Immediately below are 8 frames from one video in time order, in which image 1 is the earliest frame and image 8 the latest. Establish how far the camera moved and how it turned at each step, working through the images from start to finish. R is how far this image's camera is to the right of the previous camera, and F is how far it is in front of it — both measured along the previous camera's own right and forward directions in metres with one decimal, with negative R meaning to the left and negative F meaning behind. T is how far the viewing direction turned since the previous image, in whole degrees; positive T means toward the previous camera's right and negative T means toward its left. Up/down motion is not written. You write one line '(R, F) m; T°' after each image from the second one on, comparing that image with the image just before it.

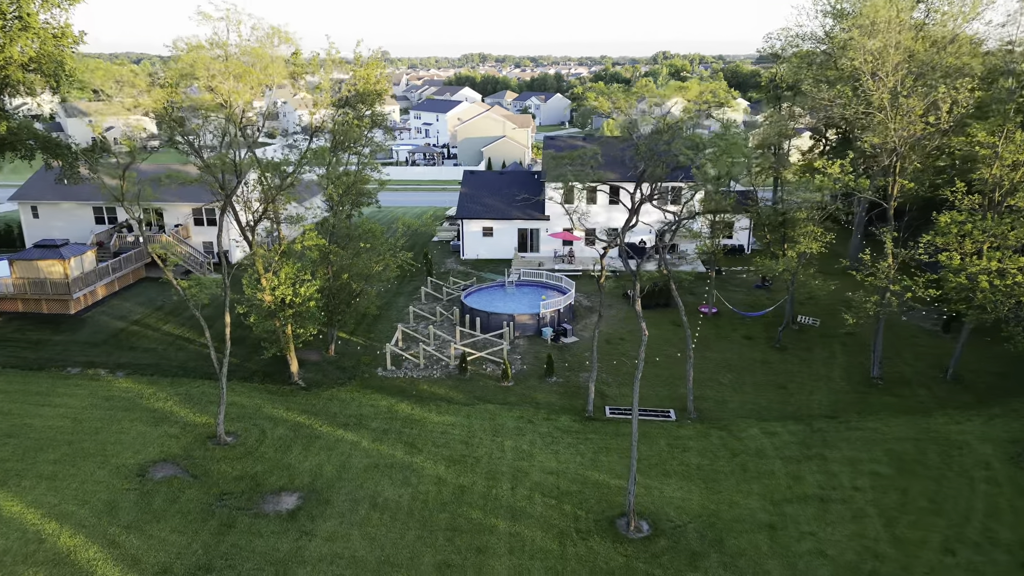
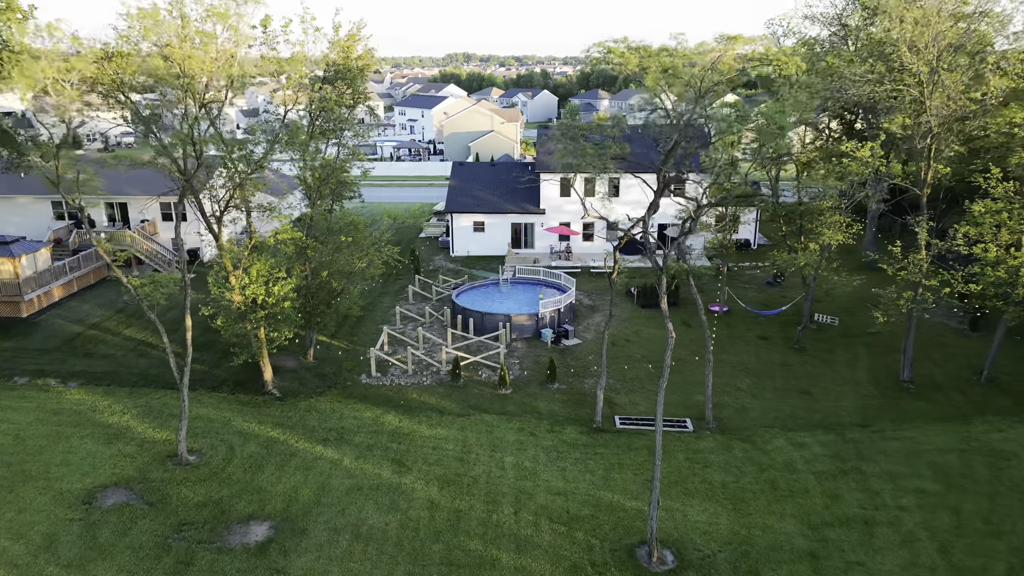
(-0.4, +2.3) m; +1°
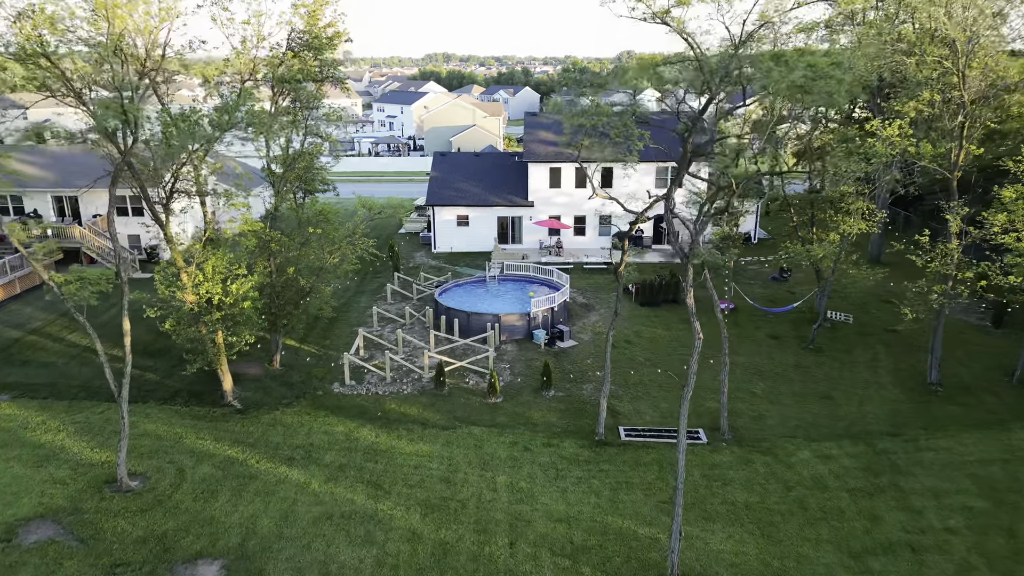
(-0.2, +2.3) m; +1°
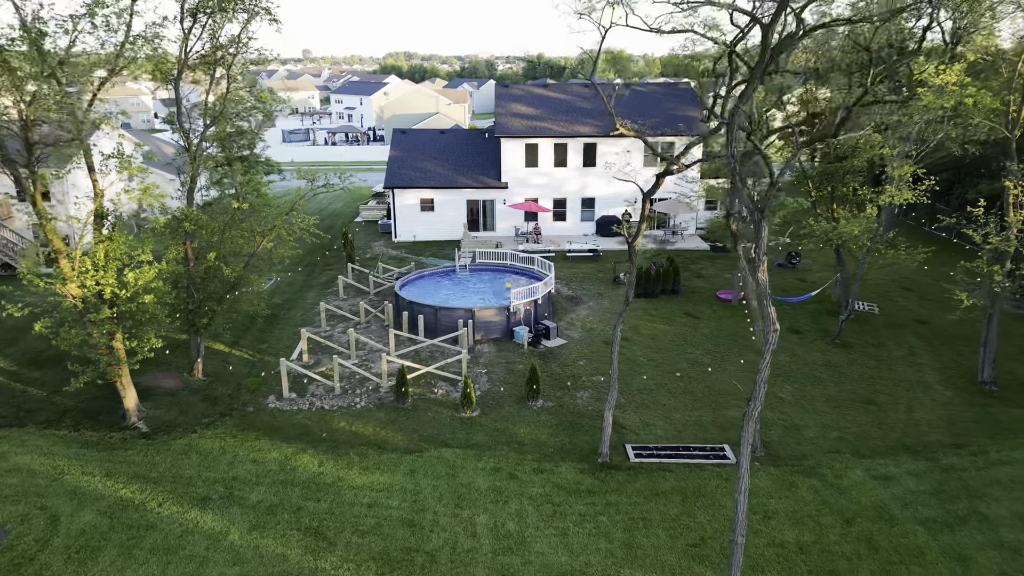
(-0.3, +3.7) m; +3°
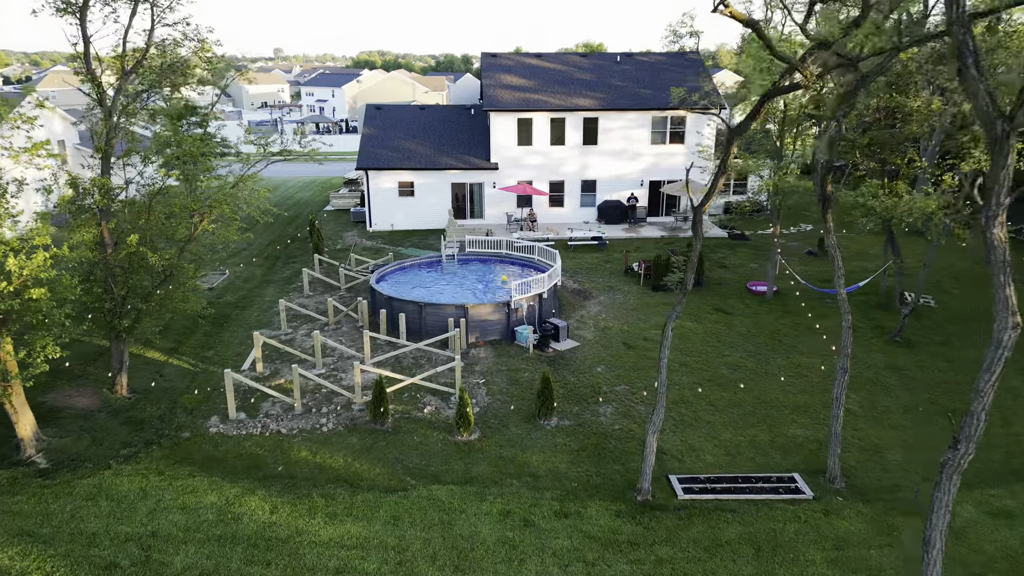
(-0.5, +3.3) m; +2°
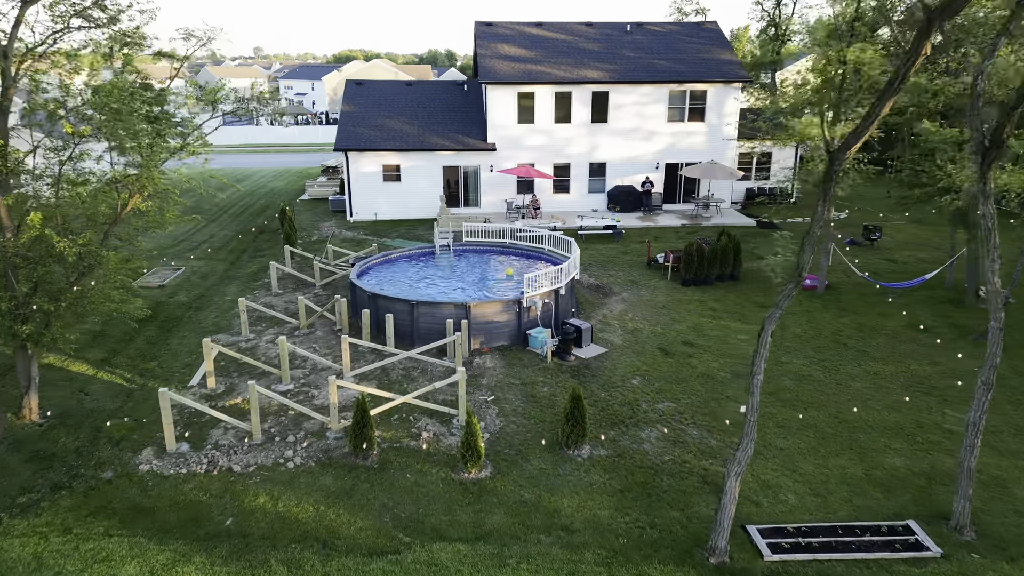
(-0.5, +2.9) m; +1°
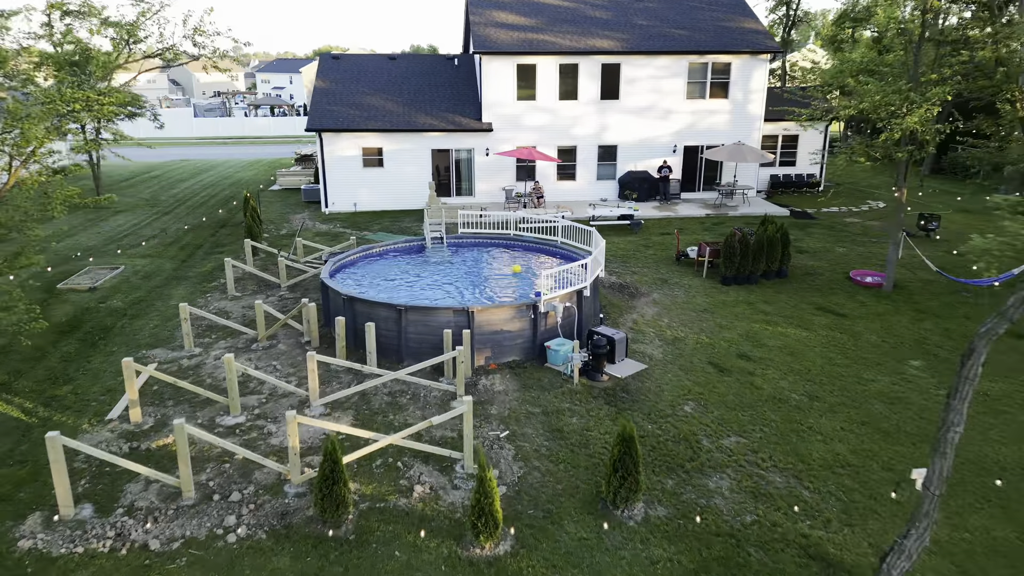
(-0.4, +2.7) m; +1°
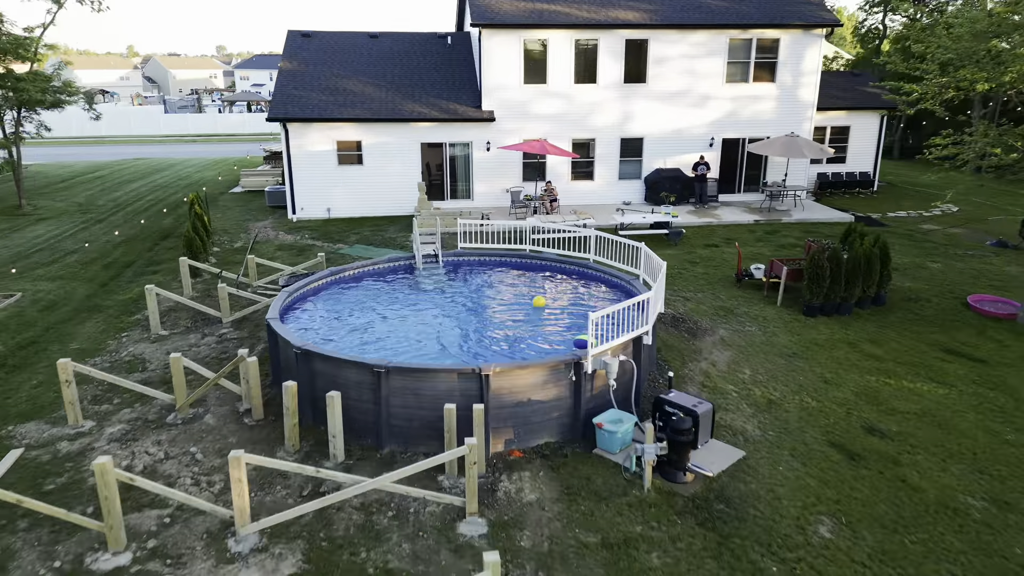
(-0.4, +3.3) m; +1°
